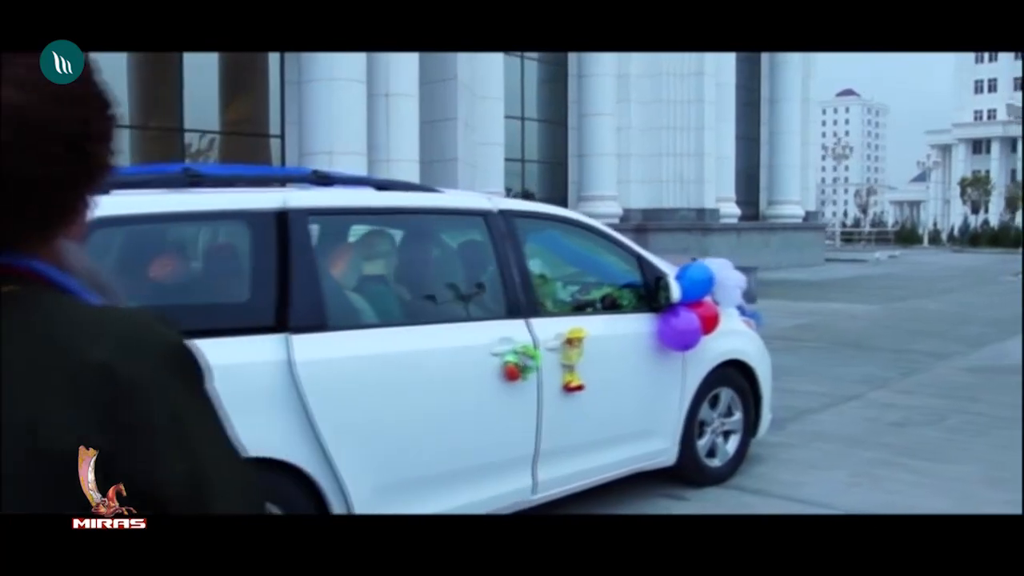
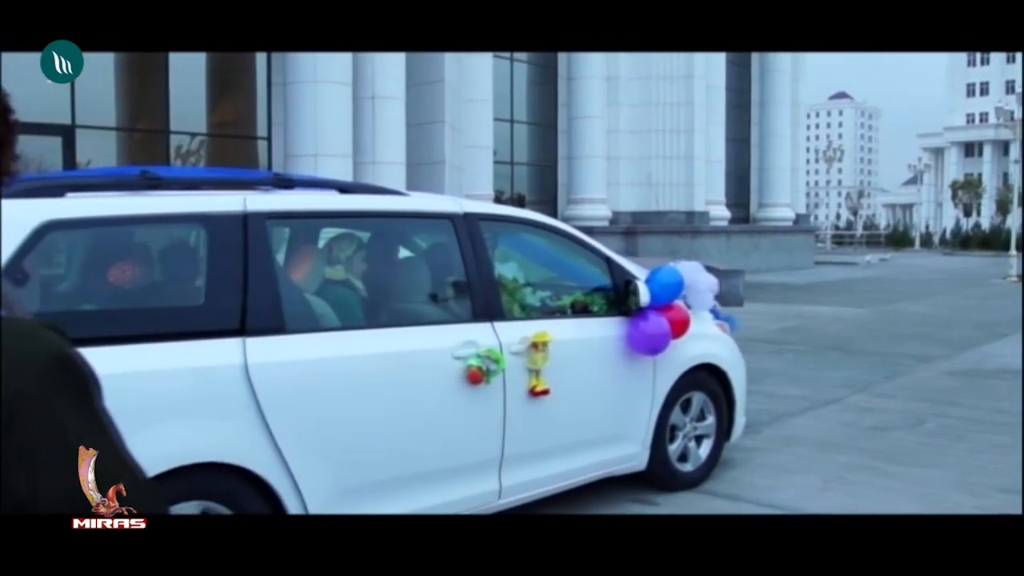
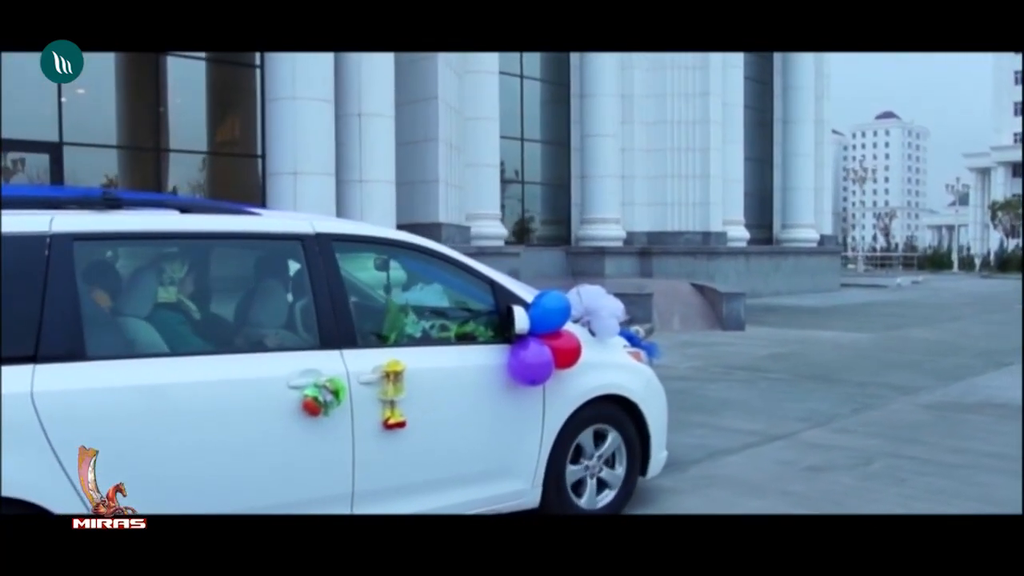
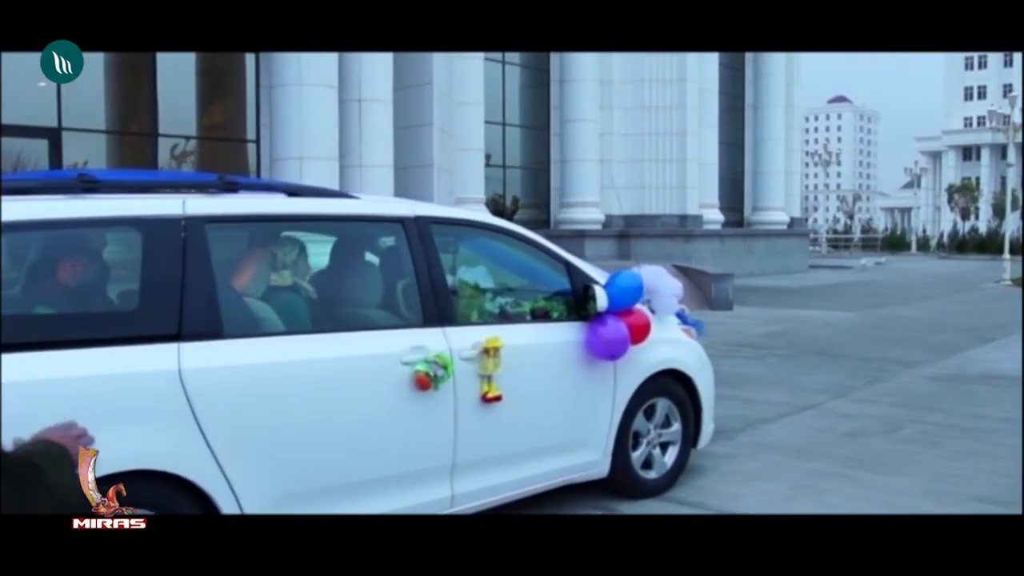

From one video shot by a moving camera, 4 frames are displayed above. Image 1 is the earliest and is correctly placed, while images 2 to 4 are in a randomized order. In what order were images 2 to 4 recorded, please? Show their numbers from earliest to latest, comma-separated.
2, 4, 3
